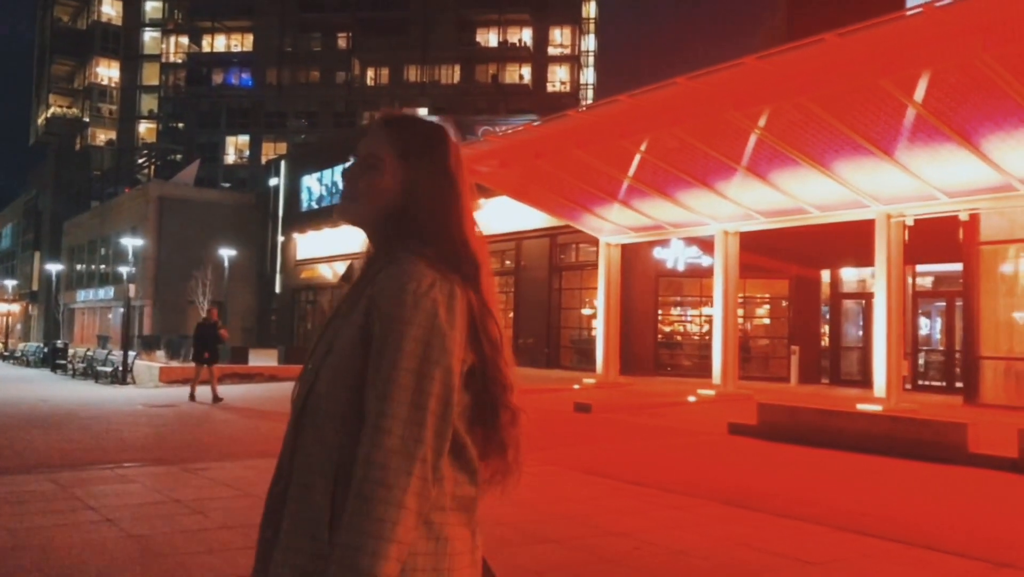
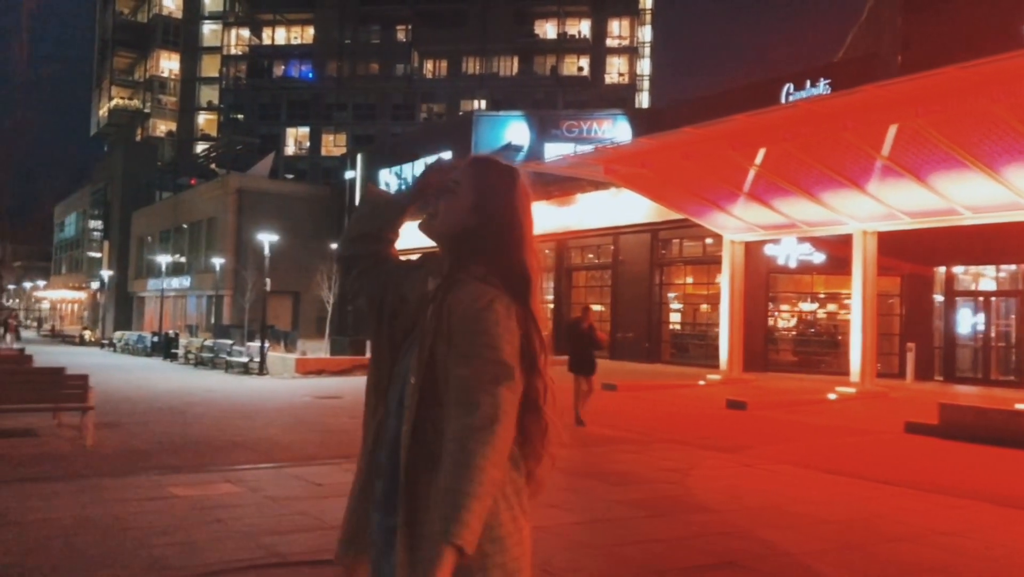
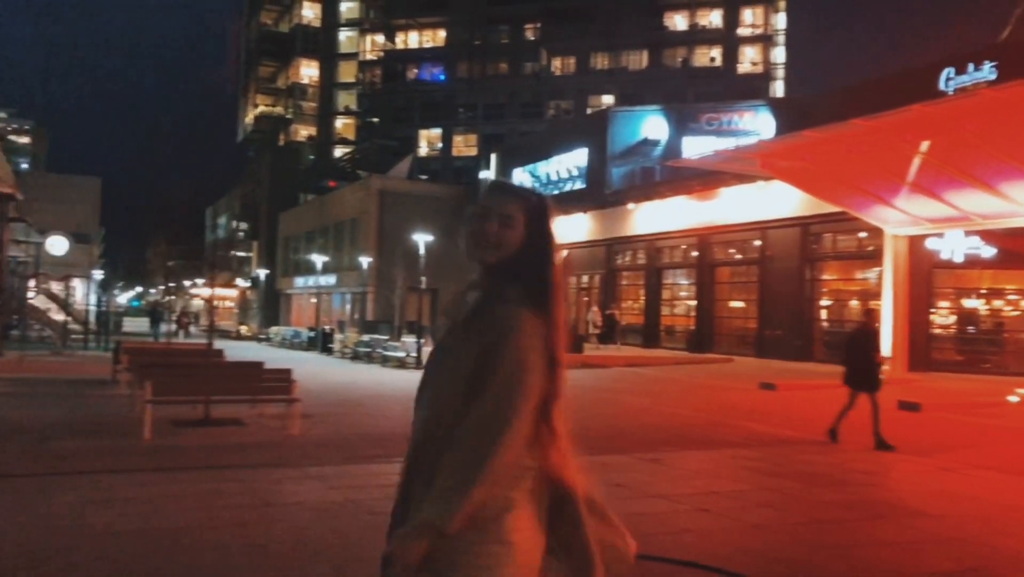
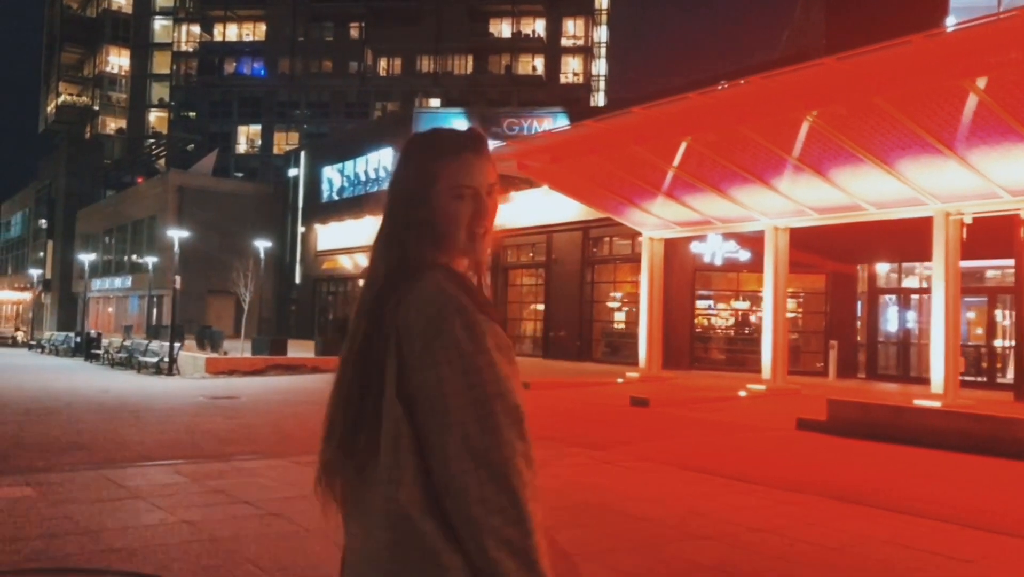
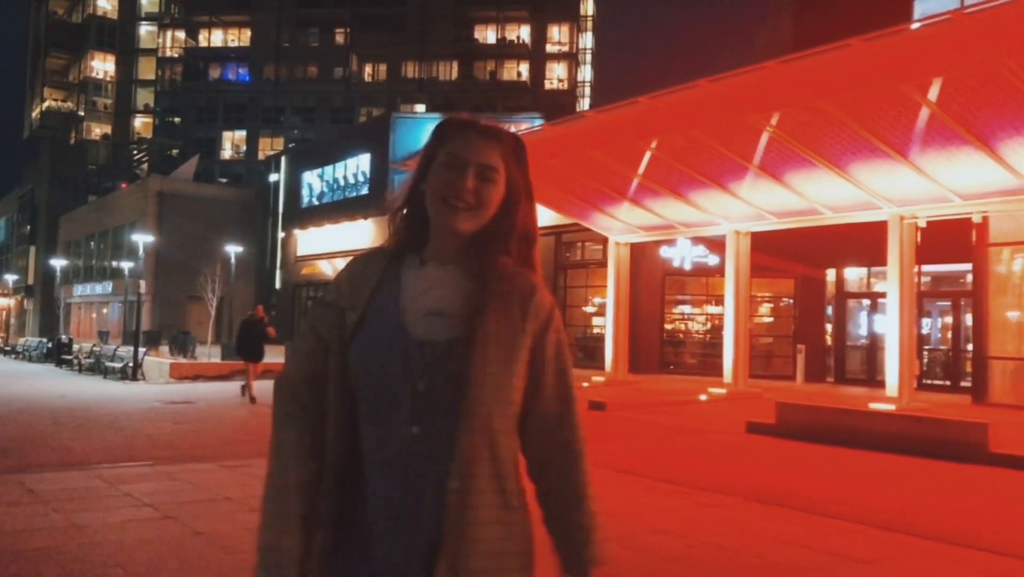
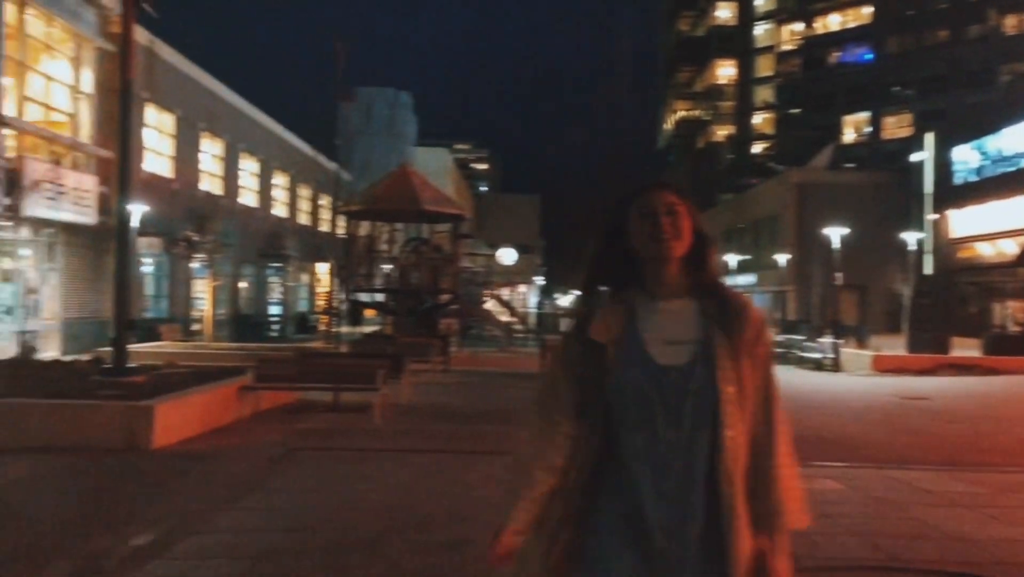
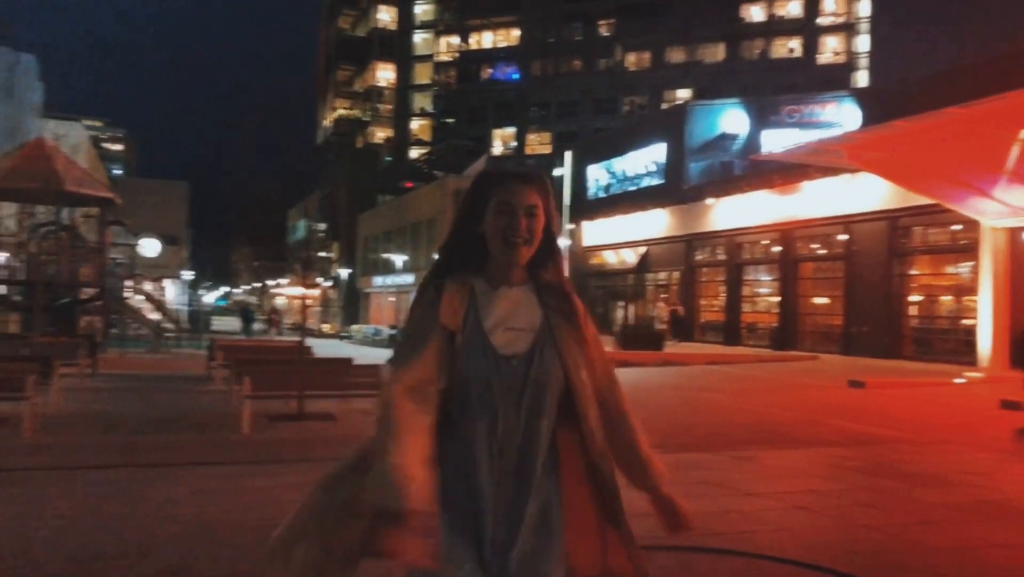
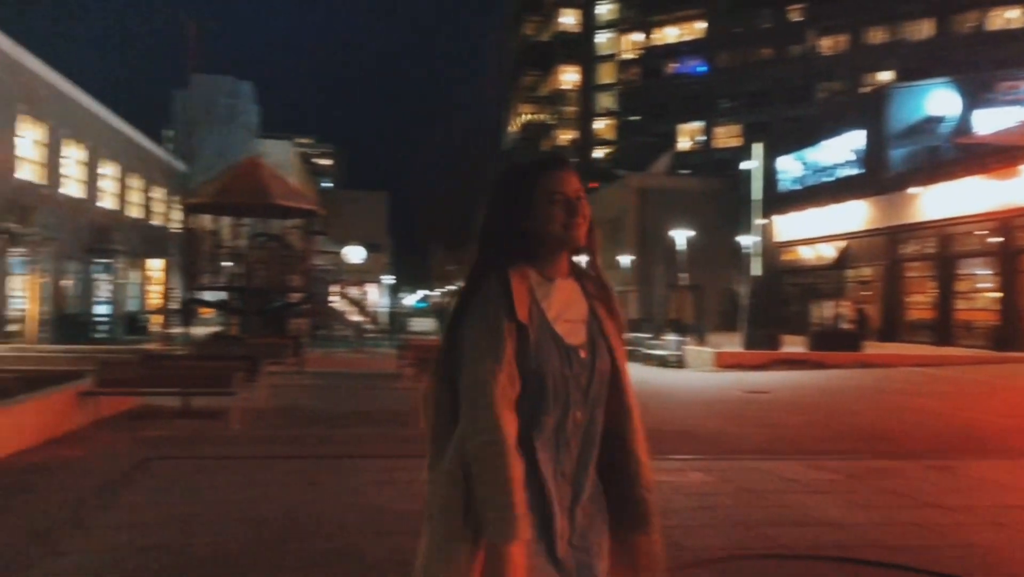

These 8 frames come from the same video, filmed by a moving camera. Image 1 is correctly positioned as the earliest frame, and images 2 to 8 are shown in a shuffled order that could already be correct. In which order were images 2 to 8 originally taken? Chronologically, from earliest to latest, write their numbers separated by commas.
5, 4, 2, 3, 7, 8, 6
